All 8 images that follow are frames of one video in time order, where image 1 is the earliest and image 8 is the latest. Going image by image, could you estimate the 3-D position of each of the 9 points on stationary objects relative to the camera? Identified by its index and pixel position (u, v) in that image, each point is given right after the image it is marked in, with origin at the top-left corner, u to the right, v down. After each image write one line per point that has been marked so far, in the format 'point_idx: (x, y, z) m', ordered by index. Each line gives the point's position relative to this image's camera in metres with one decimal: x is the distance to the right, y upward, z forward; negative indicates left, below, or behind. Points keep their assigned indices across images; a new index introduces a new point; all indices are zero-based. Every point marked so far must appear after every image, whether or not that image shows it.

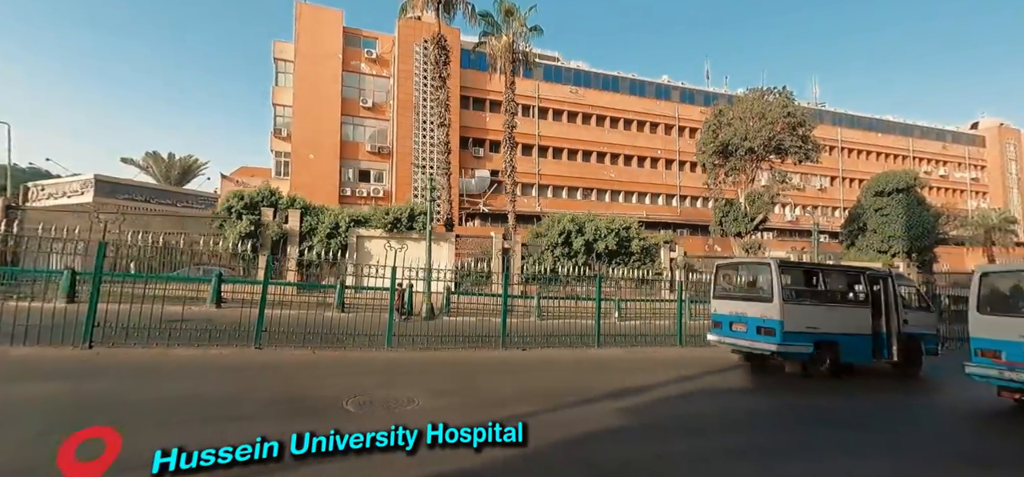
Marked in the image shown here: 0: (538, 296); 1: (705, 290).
0: (+0.5, -1.3, +11.4) m
1: (+5.2, -1.3, +12.7) m
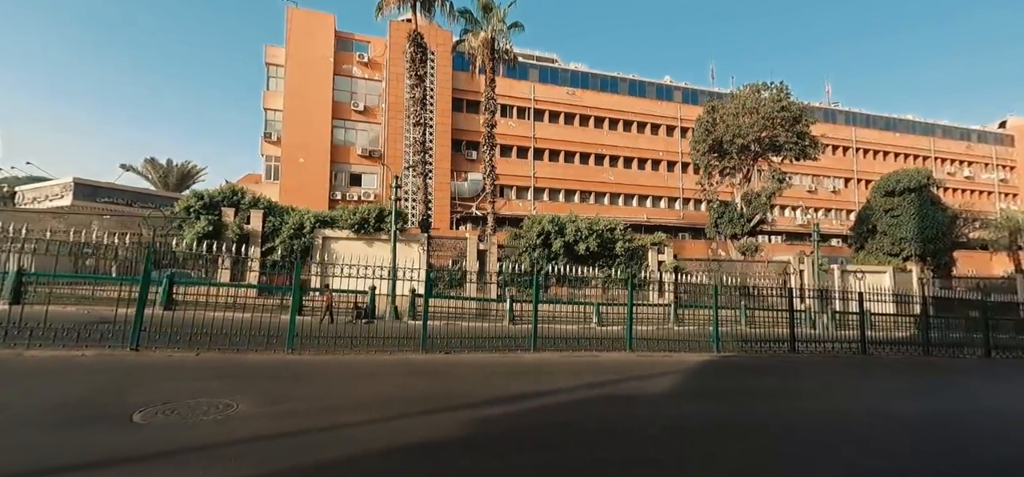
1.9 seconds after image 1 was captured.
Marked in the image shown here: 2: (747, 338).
0: (-0.1, -1.4, +10.9) m
1: (+4.7, -1.4, +12.0) m
2: (+4.9, -2.4, +12.0) m
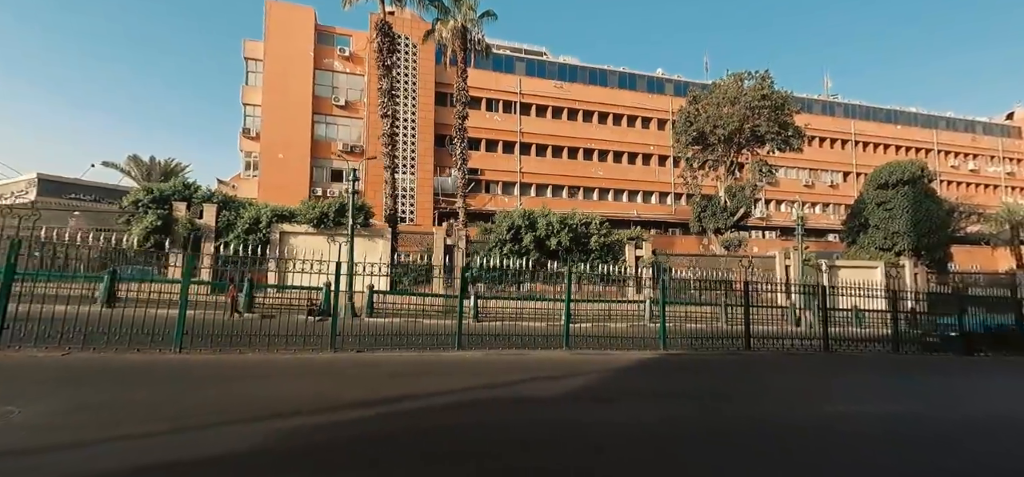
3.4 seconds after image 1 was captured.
0: (-0.8, -1.3, +10.6) m
1: (+3.9, -1.2, +11.6) m
2: (+4.2, -2.3, +11.5) m
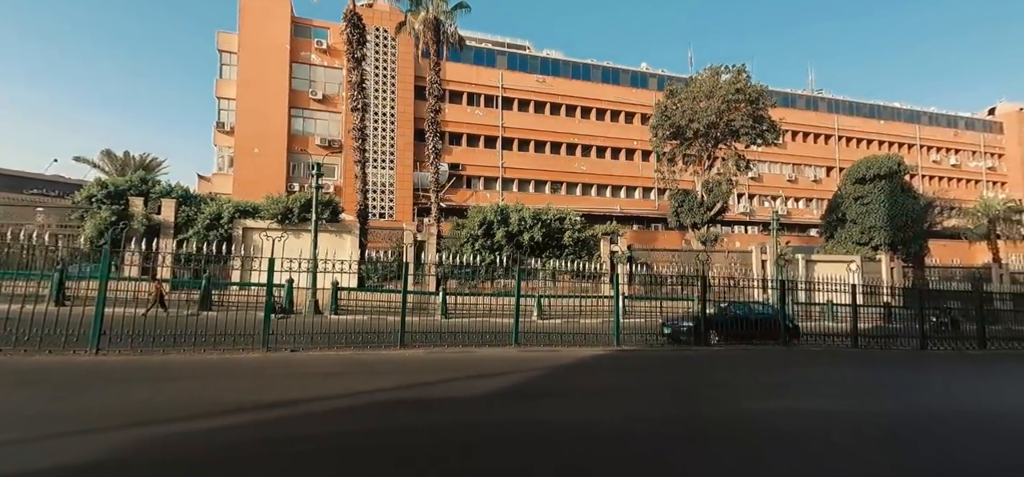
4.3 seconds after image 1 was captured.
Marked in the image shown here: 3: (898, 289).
0: (-1.5, -1.2, +10.4) m
1: (+3.3, -1.1, +11.5) m
2: (+3.5, -2.2, +11.5) m
3: (+10.3, -1.4, +12.9) m
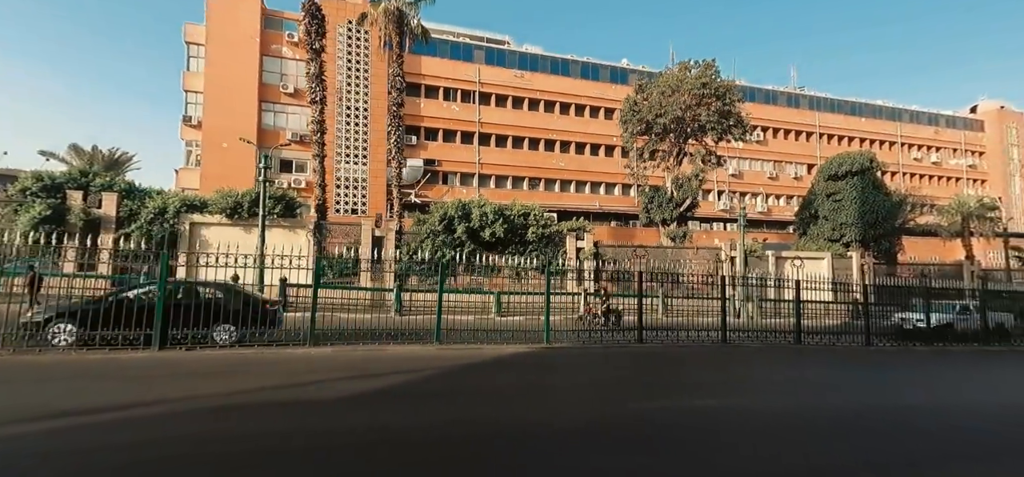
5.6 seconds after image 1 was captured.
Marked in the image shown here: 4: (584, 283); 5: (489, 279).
0: (-2.4, -1.1, +10.2) m
1: (+2.4, -1.0, +11.4) m
2: (+2.6, -2.1, +11.3) m
3: (+9.4, -1.3, +12.8) m
4: (+1.7, -1.0, +11.4) m
5: (-0.6, -0.9, +10.7) m
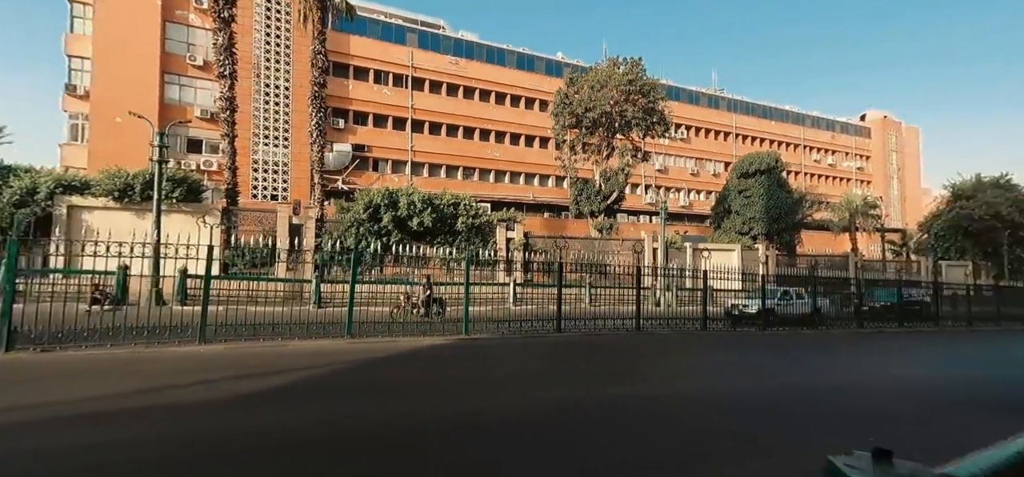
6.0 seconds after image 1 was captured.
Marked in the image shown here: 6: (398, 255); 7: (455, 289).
0: (-3.8, -0.8, +9.7) m
1: (+0.7, -0.8, +11.5) m
2: (+0.9, -1.9, +11.4) m
3: (+7.5, -1.1, +13.8) m
4: (0.0, -0.8, +11.4) m
5: (-2.1, -0.7, +10.3) m
6: (-2.4, -0.3, +10.1) m
7: (-1.2, -1.1, +10.8) m
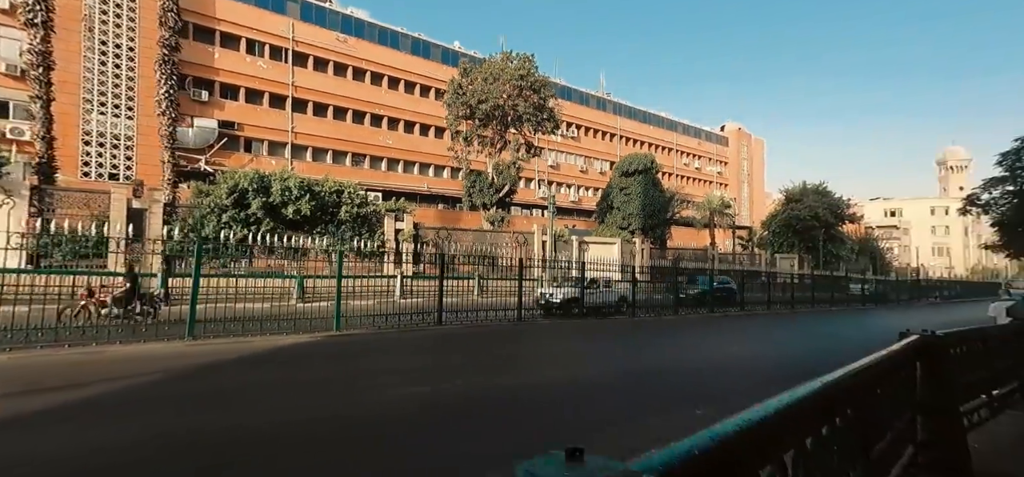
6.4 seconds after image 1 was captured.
0: (-5.9, -0.6, +8.3) m
1: (-1.9, -0.6, +11.0) m
2: (-1.7, -1.7, +11.1) m
3: (+4.2, -0.9, +14.8) m
4: (-2.5, -0.6, +10.8) m
5: (-4.3, -0.5, +9.3) m
6: (-4.6, -0.1, +9.0) m
7: (-3.6, -0.9, +9.9) m
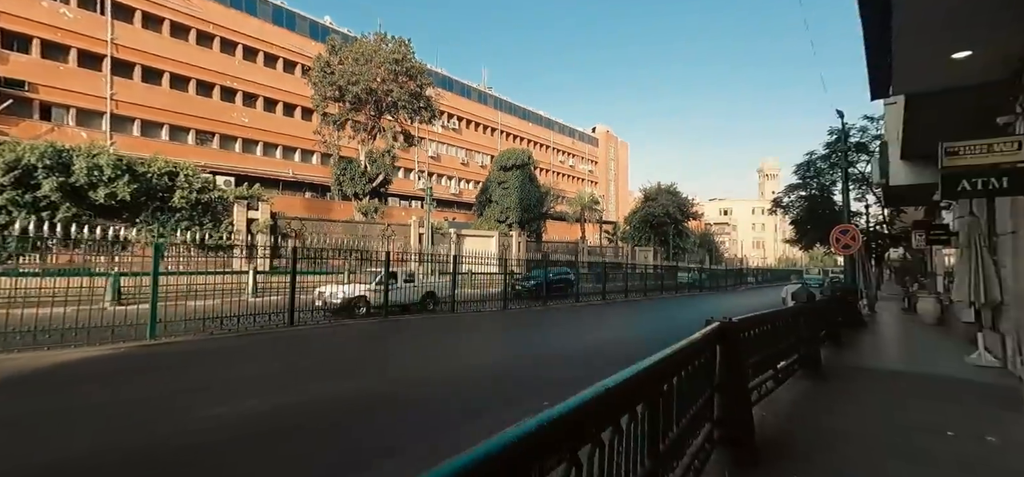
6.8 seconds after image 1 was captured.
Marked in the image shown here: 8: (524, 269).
0: (-8.0, -0.4, +6.3) m
1: (-4.8, -0.4, +10.0) m
2: (-4.6, -1.5, +10.1) m
3: (+0.2, -0.7, +15.2) m
4: (-5.4, -0.4, +9.6) m
5: (-6.8, -0.3, +7.7) m
6: (-6.9, 0.0, +7.4) m
7: (-6.2, -0.8, +8.5) m
8: (+0.2, -1.0, +15.1) m
